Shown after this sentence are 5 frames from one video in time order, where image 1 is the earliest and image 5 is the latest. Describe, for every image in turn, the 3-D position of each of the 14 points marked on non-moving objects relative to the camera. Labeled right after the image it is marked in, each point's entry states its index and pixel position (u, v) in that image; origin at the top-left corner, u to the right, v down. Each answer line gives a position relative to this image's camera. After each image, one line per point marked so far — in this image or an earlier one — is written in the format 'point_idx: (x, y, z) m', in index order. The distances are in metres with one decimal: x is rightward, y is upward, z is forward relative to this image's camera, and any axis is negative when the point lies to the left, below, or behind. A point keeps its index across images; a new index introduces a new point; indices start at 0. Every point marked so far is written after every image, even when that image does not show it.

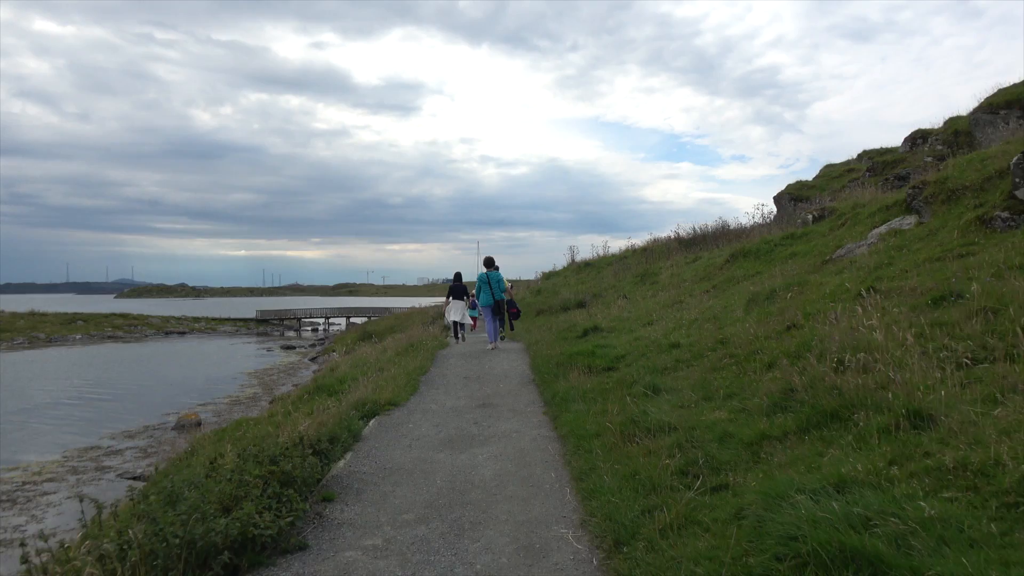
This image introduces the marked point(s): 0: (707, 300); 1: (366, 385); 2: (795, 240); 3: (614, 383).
0: (+6.3, -0.4, +14.9) m
1: (-3.5, -2.3, +11.1) m
2: (+11.1, +1.9, +18.2) m
3: (+2.0, -1.8, +8.9) m
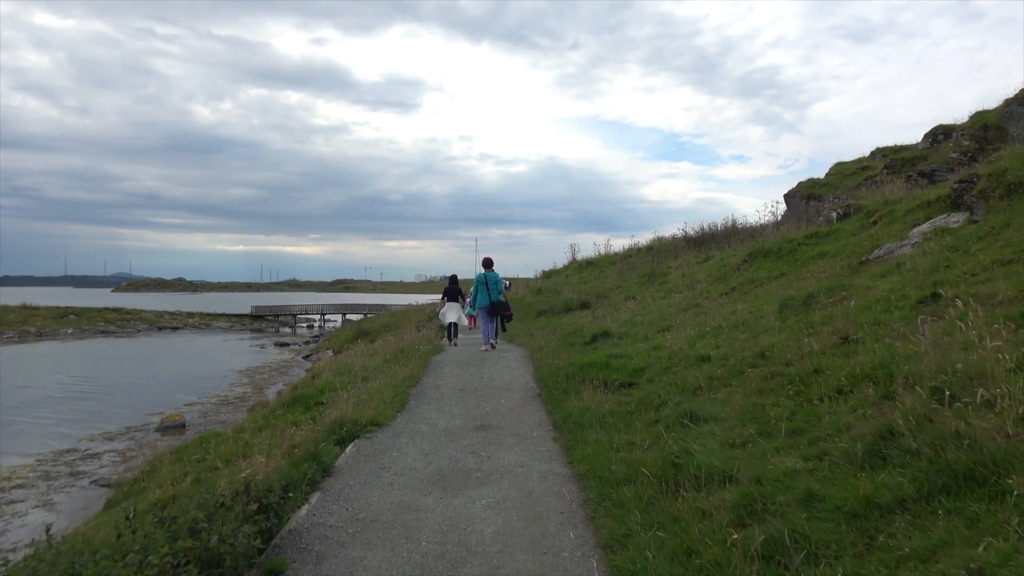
0: (+6.4, -0.5, +13.6) m
1: (-3.4, -2.3, +9.7) m
2: (+11.2, +1.8, +16.8) m
3: (+2.1, -1.9, +7.5) m
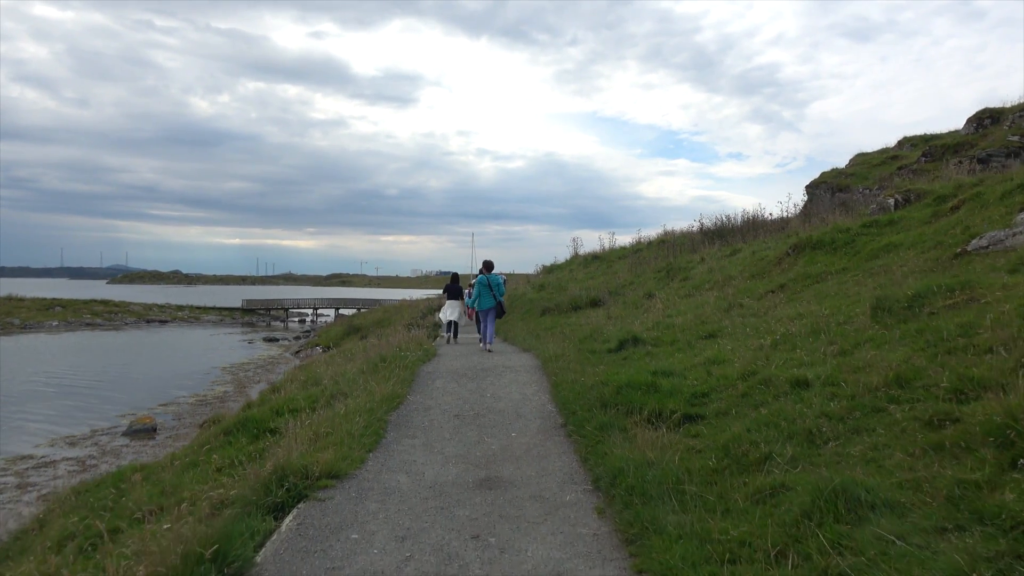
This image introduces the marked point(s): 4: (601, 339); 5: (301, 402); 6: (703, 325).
0: (+6.6, -0.4, +11.0) m
1: (-3.2, -2.2, +7.1) m
2: (+11.4, +1.9, +14.3) m
3: (+2.3, -1.8, +4.9) m
4: (+2.4, -1.4, +12.7) m
5: (-4.1, -2.2, +9.0) m
6: (+4.8, -0.9, +11.6) m
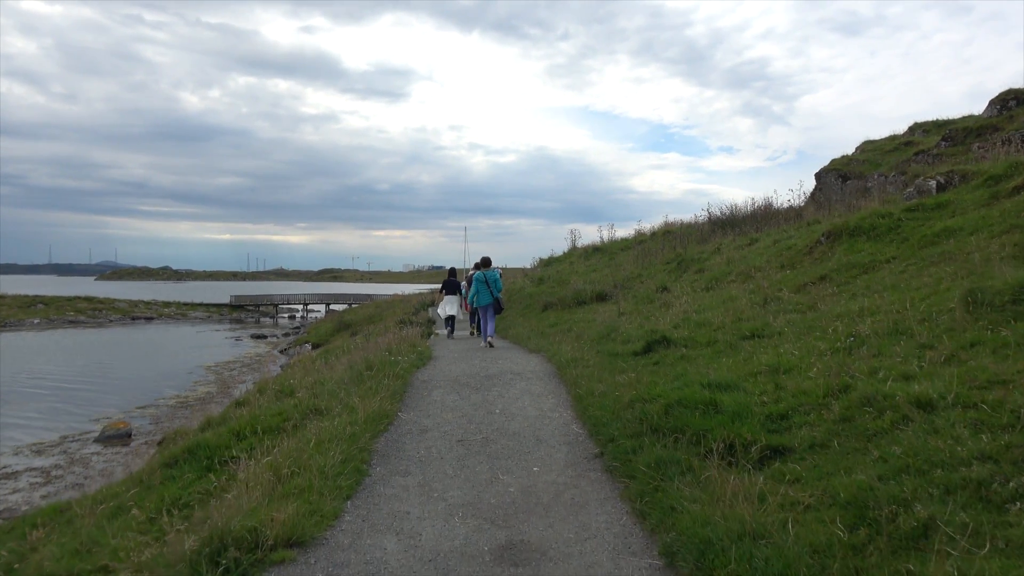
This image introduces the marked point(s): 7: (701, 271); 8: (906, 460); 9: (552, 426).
0: (+6.8, -0.2, +9.5) m
1: (-3.0, -2.1, +5.4) m
2: (+11.5, +2.1, +12.8) m
3: (+2.6, -1.8, +3.3) m
4: (+2.6, -1.2, +11.1) m
5: (-3.9, -2.1, +7.3) m
6: (+5.0, -0.7, +10.1) m
7: (+7.2, +0.6, +17.6) m
8: (+3.4, -1.5, +3.9) m
9: (+0.6, -2.0, +6.7) m
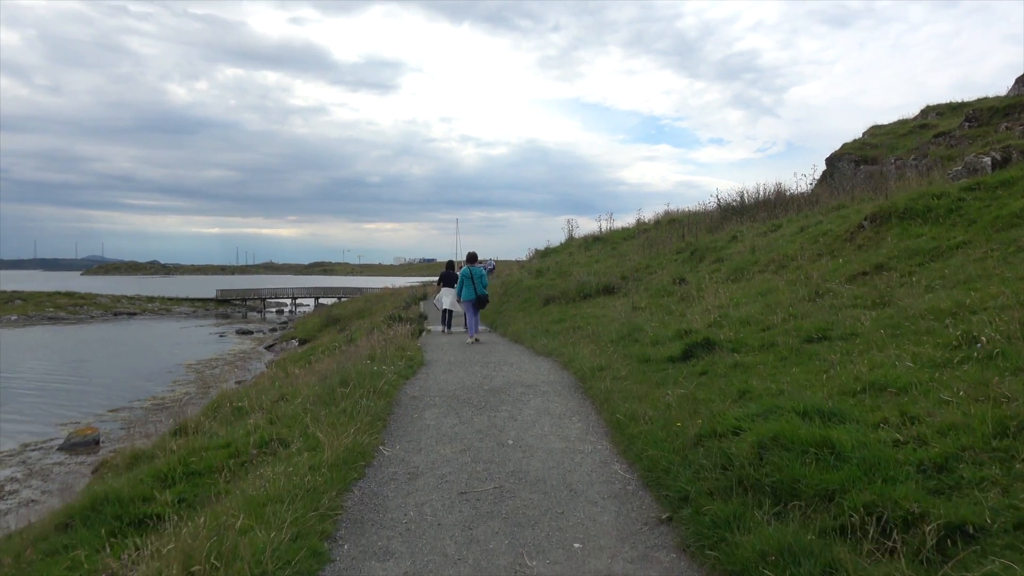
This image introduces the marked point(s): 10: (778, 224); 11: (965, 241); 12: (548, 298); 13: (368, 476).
0: (+6.9, -0.1, +7.8) m
1: (-2.7, -2.1, +3.6) m
2: (+11.6, +2.4, +11.2) m
3: (+2.9, -1.7, +1.6) m
4: (+2.7, -1.0, +9.3) m
5: (-3.7, -2.1, +5.5) m
6: (+5.1, -0.6, +8.4) m
7: (+7.2, +0.9, +15.9) m
8: (+3.6, -1.4, +2.2) m
9: (+0.8, -1.9, +4.9) m
10: (+10.1, +2.4, +17.7) m
11: (+9.4, +1.0, +9.5) m
12: (+1.5, -0.5, +19.3) m
13: (-1.5, -2.0, +4.9) m
